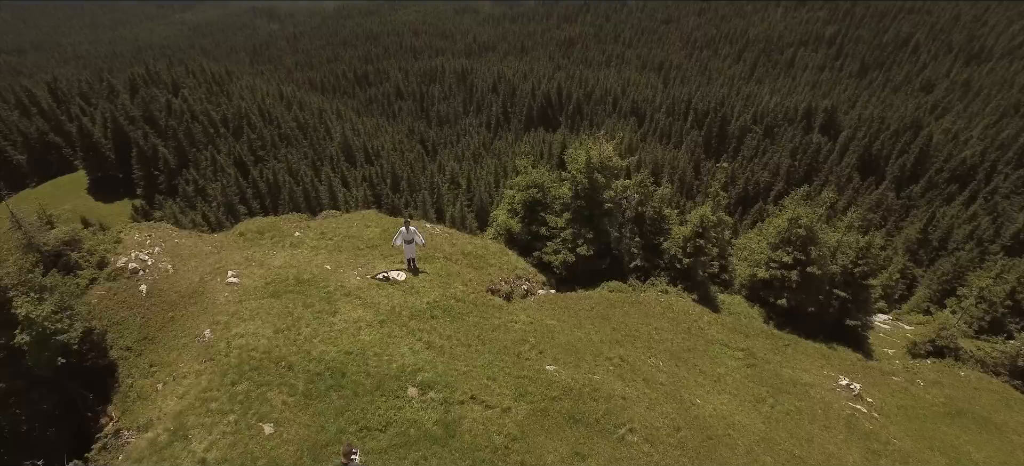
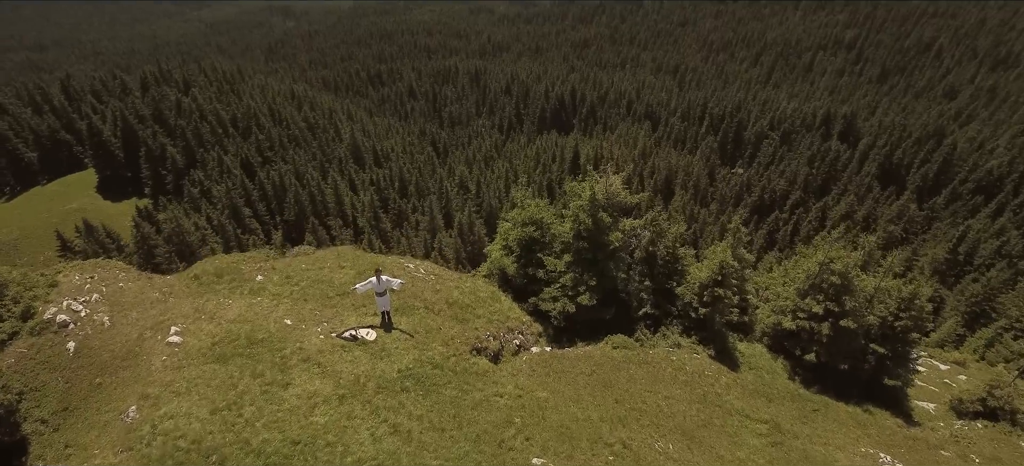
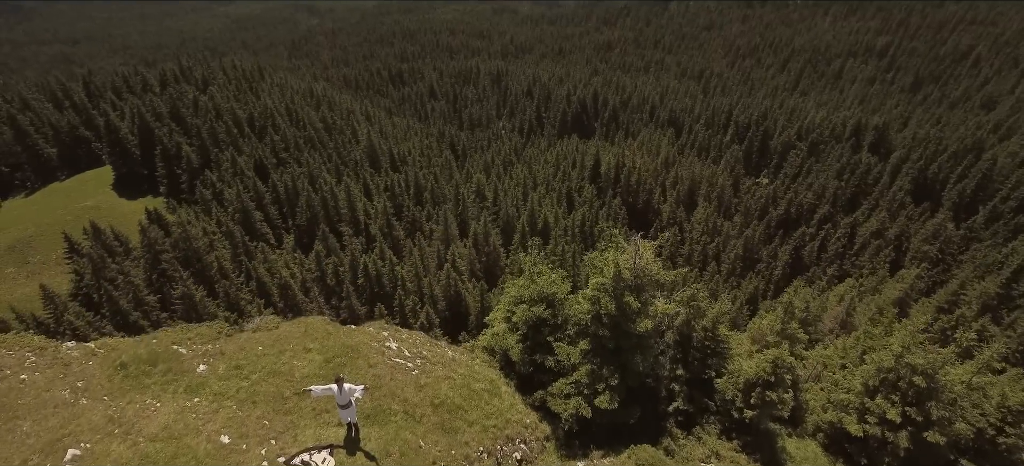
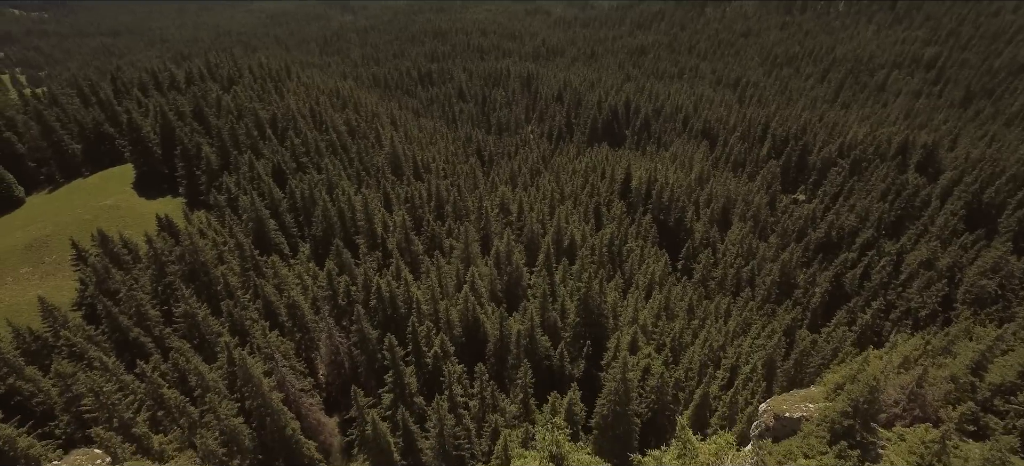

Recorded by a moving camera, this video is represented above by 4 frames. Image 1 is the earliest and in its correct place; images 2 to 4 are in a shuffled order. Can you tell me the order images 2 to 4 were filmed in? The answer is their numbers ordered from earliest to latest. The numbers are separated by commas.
2, 3, 4
